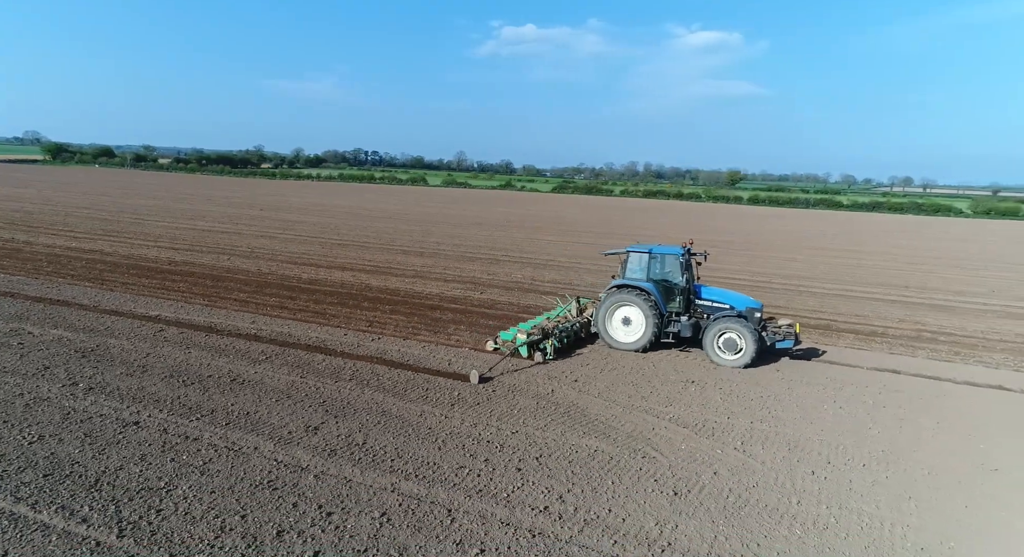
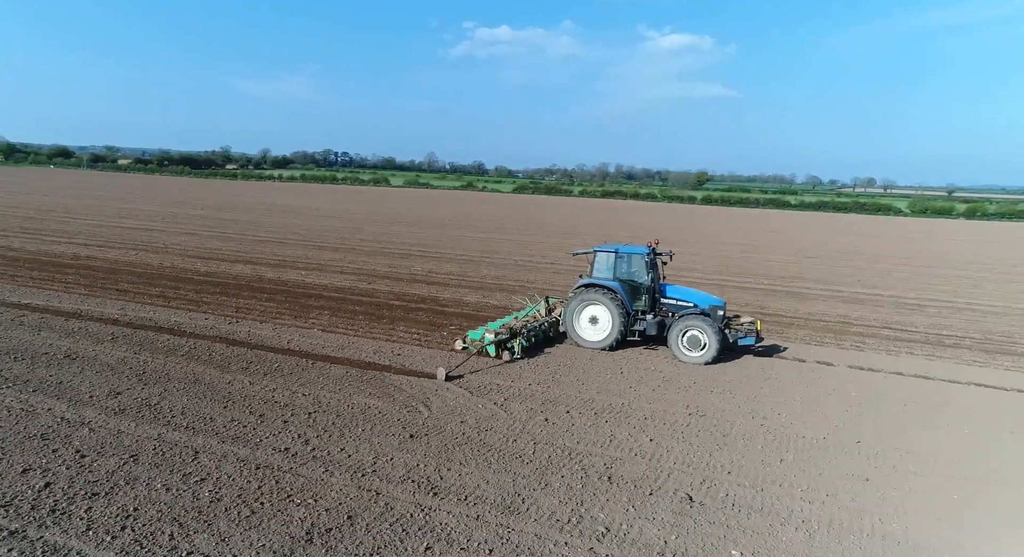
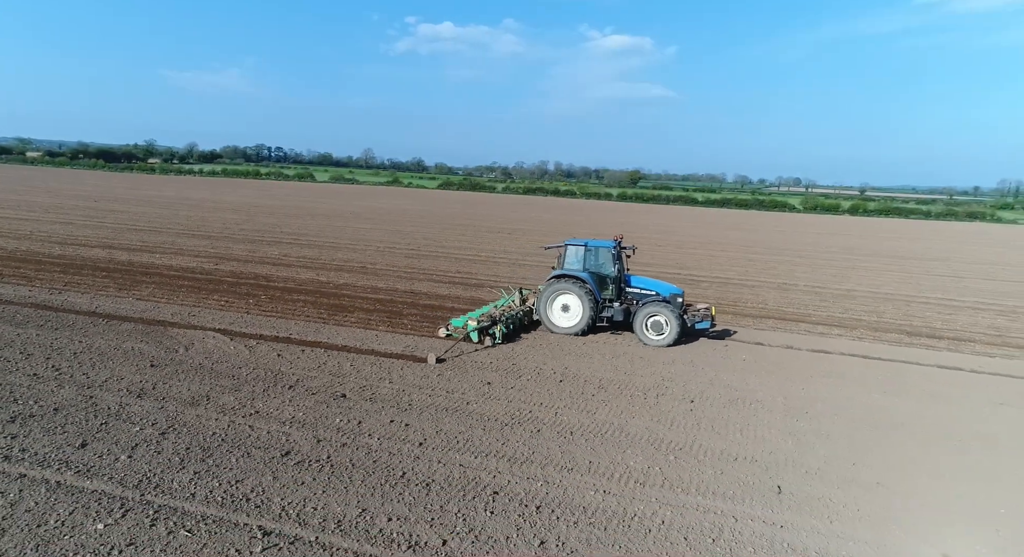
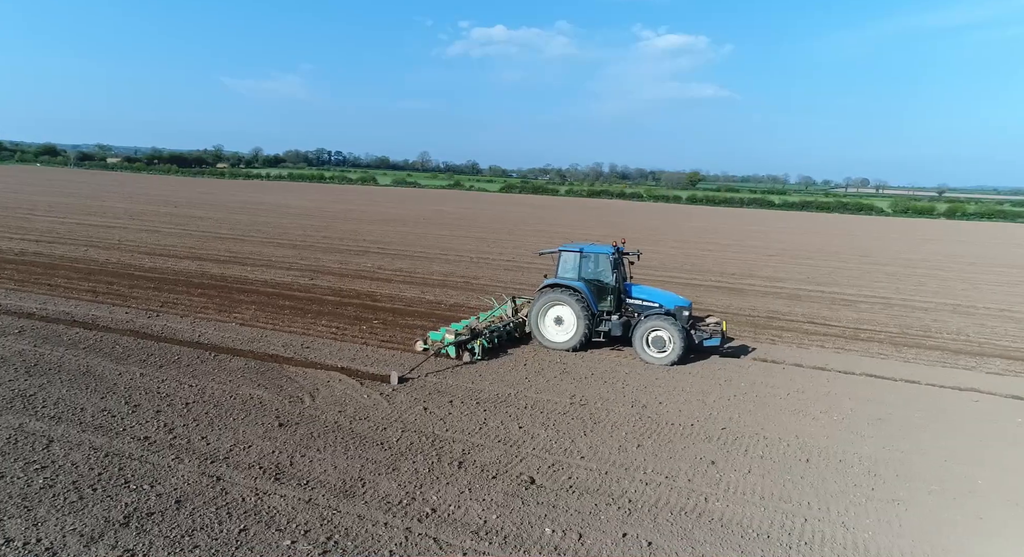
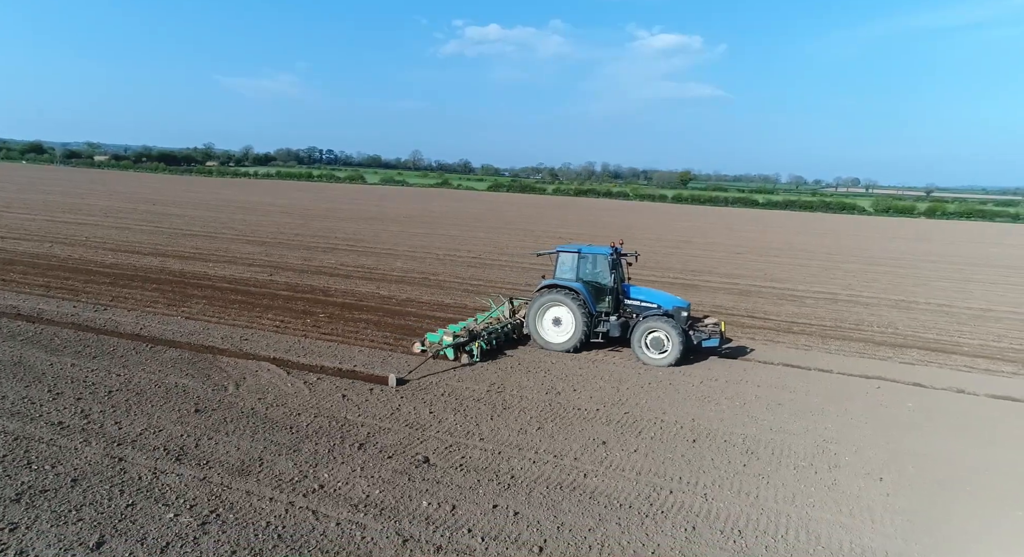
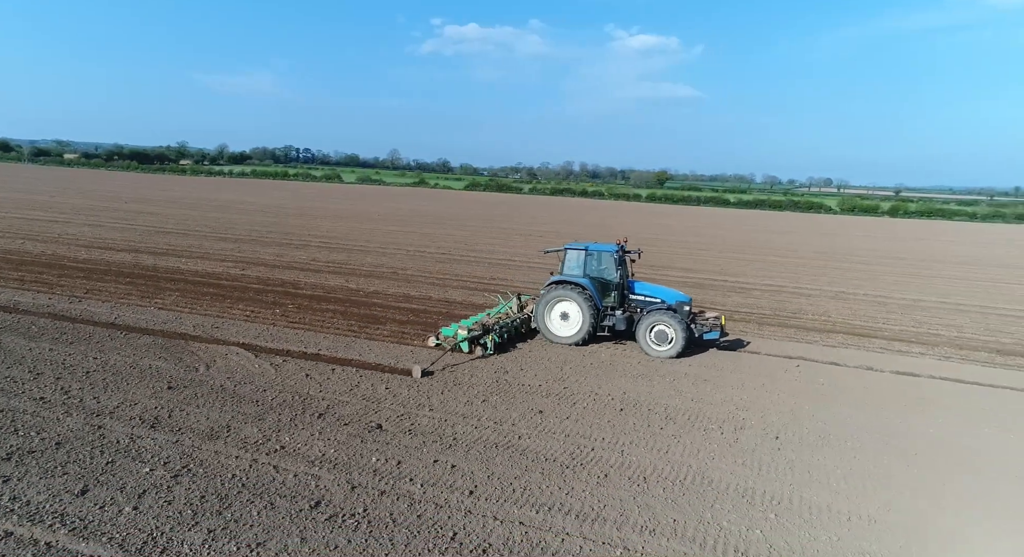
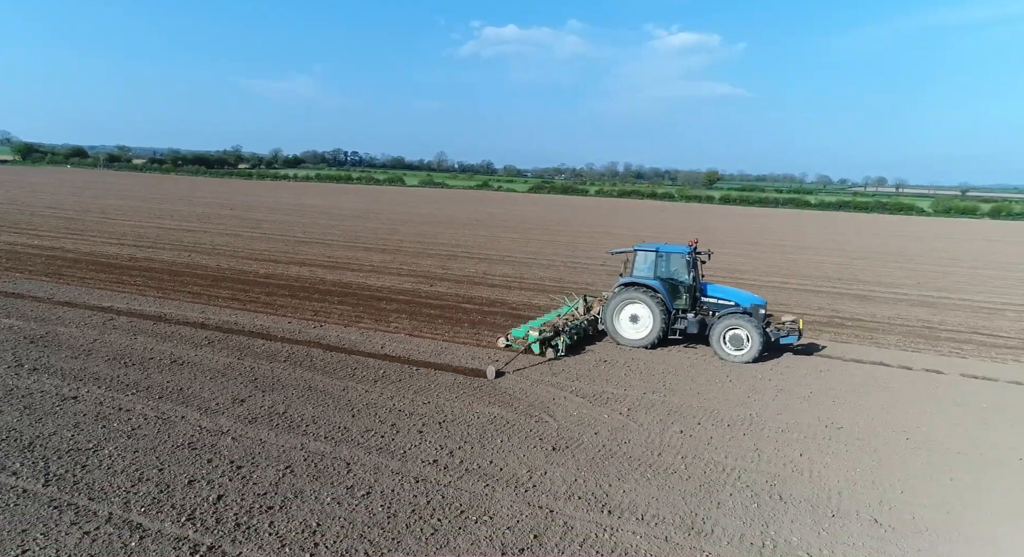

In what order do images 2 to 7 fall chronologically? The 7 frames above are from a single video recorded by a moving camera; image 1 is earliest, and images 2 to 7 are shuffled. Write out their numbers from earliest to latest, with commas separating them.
7, 2, 4, 5, 6, 3
